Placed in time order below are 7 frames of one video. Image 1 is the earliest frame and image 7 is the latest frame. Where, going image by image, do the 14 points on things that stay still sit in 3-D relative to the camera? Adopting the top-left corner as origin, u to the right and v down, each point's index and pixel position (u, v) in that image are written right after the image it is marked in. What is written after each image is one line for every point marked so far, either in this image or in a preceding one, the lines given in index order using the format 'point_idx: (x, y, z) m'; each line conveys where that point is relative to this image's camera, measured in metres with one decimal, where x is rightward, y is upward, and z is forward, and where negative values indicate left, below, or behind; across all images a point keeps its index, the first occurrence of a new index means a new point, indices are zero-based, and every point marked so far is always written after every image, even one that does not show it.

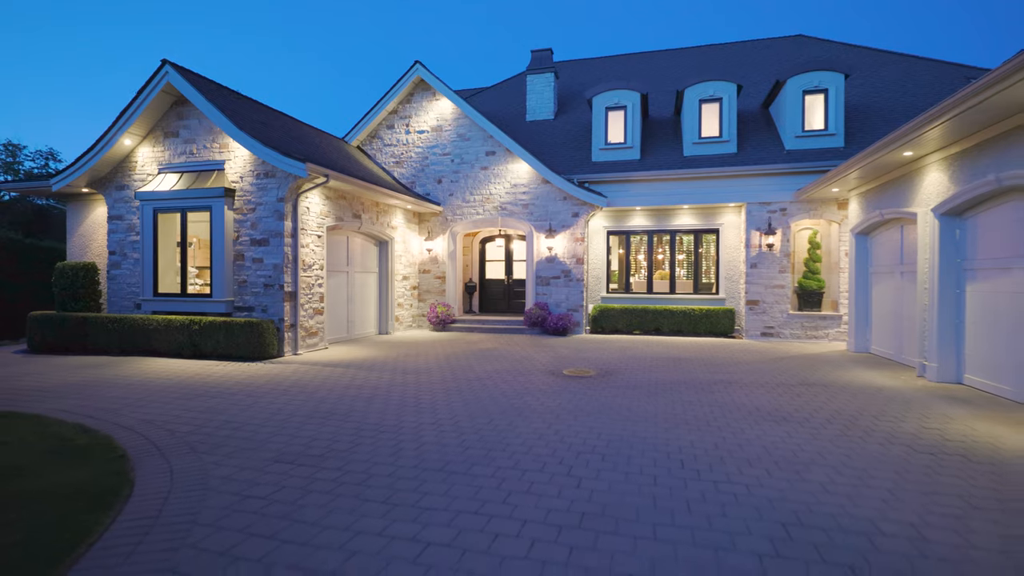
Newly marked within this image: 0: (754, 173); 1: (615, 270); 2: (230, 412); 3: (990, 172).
0: (+5.8, +2.7, +12.5) m
1: (+2.8, +0.5, +14.2) m
2: (-3.1, -1.4, +5.9) m
3: (+5.7, +1.4, +6.3) m
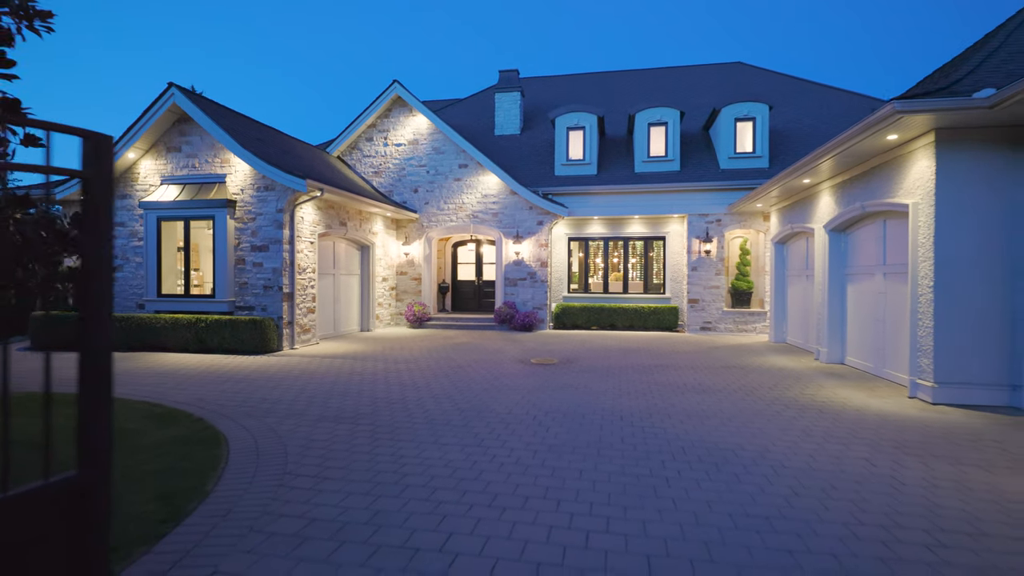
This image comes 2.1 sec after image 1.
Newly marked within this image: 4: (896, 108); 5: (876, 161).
0: (+5.0, +2.7, +14.4) m
1: (+1.9, +0.5, +15.9) m
2: (-3.4, -1.4, +7.2) m
3: (+5.4, +1.4, +8.2) m
4: (+4.3, +2.0, +5.8) m
5: (+5.3, +1.8, +7.6) m
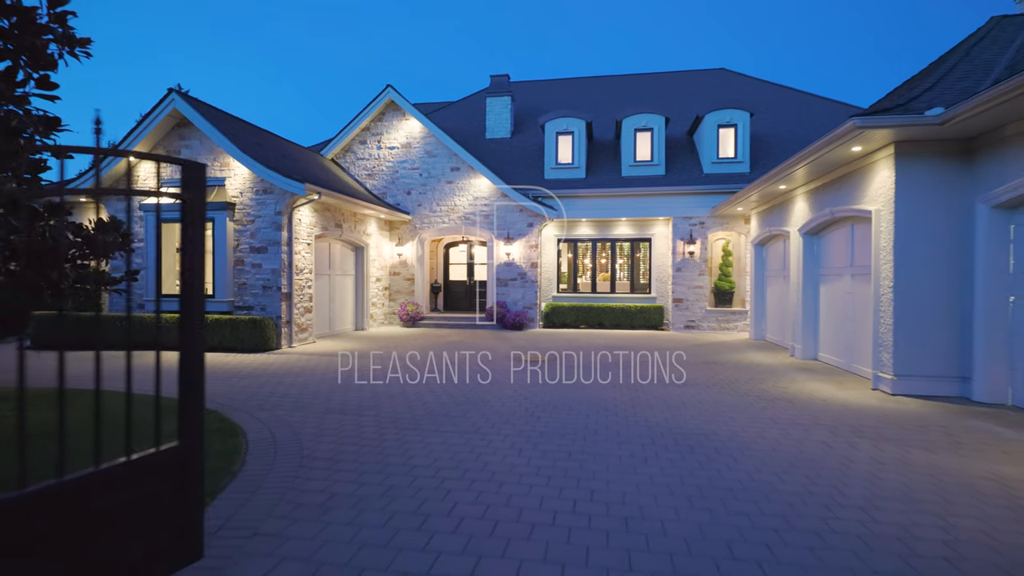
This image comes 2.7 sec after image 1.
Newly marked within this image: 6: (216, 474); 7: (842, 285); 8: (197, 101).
0: (+4.7, +2.7, +14.9) m
1: (+1.6, +0.5, +16.4) m
2: (-3.5, -1.4, +7.5) m
3: (+5.3, +1.4, +8.8) m
4: (+4.2, +2.0, +6.4) m
5: (+5.2, +1.8, +8.1) m
6: (-2.3, -1.4, +4.0) m
7: (+5.5, +0.1, +8.7) m
8: (-7.1, +4.2, +11.8) m
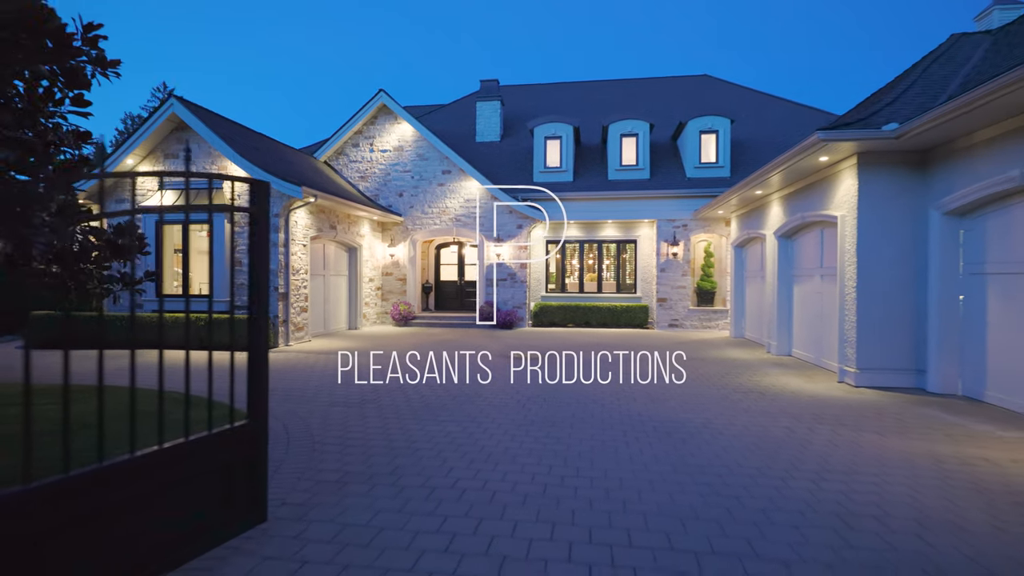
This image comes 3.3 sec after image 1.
0: (+4.5, +2.7, +15.5) m
1: (+1.3, +0.5, +16.9) m
2: (-3.6, -1.4, +7.9) m
3: (+5.1, +1.4, +9.3) m
4: (+4.1, +2.0, +6.9) m
5: (+5.0, +1.8, +8.7) m
6: (-2.3, -1.4, +4.4) m
7: (+5.3, +0.1, +9.3) m
8: (-7.3, +4.2, +12.1) m
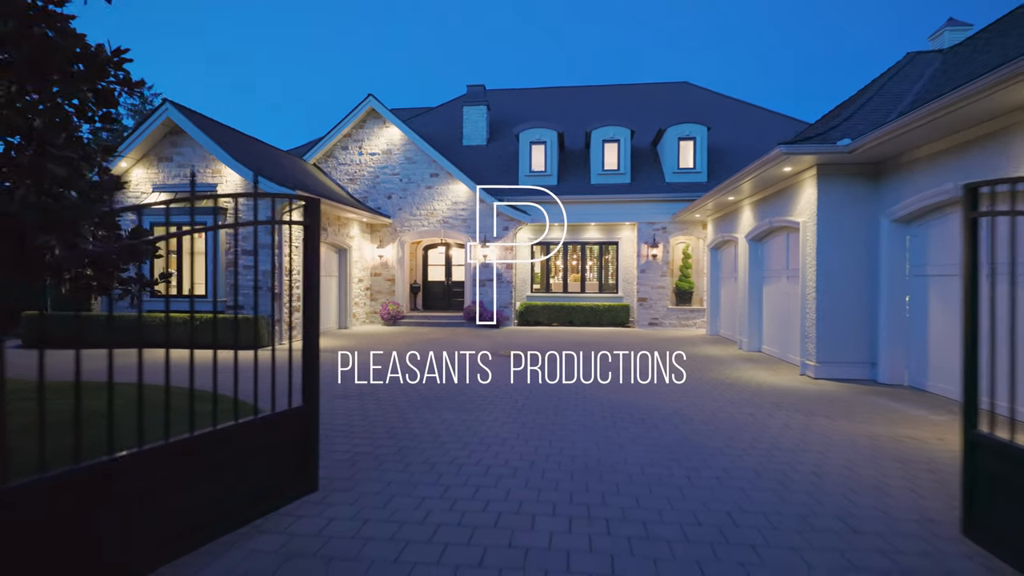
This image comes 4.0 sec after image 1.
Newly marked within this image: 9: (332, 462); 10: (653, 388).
0: (+4.0, +2.7, +16.1) m
1: (+0.8, +0.5, +17.4) m
2: (-3.8, -1.4, +8.3) m
3: (+4.9, +1.4, +10.0) m
4: (+3.9, +2.0, +7.5) m
5: (+4.8, +1.8, +9.4) m
6: (-2.4, -1.4, +4.9) m
7: (+5.1, +0.1, +9.9) m
8: (-7.6, +4.2, +12.4) m
9: (-1.5, -1.5, +4.4) m
10: (+2.1, -1.5, +7.8) m
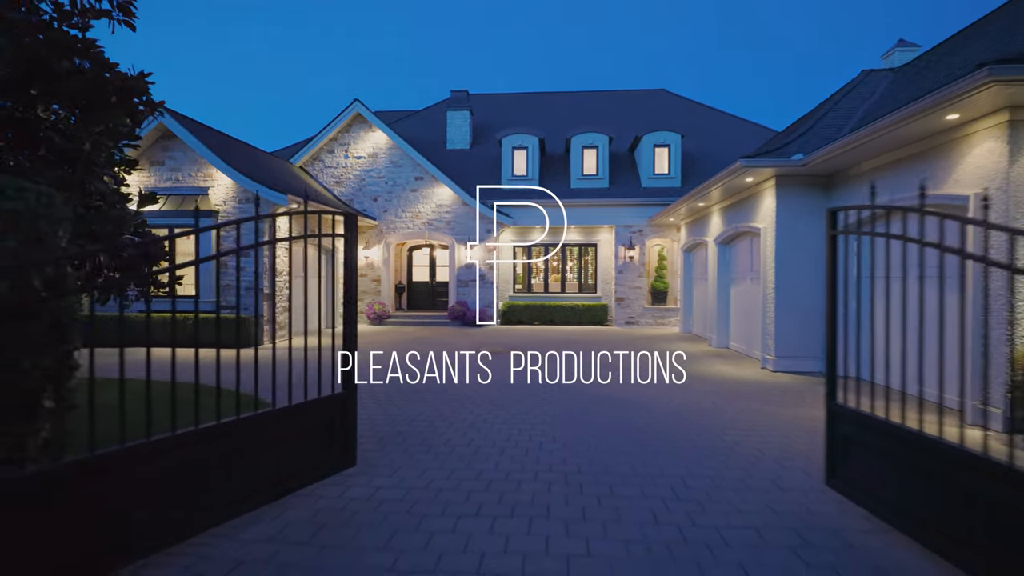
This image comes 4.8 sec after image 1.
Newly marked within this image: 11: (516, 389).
0: (+3.5, +2.7, +16.9) m
1: (+0.3, +0.5, +18.0) m
2: (-4.1, -1.4, +8.8) m
3: (+4.6, +1.3, +10.8) m
4: (+3.7, +2.0, +8.3) m
5: (+4.5, +1.8, +10.1) m
6: (-2.5, -1.5, +5.4) m
7: (+4.7, 0.0, +10.7) m
8: (-8.0, +4.2, +12.7) m
9: (-1.7, -1.5, +4.9) m
10: (+1.9, -1.5, +8.5) m
11: (+0.1, -1.5, +8.0) m
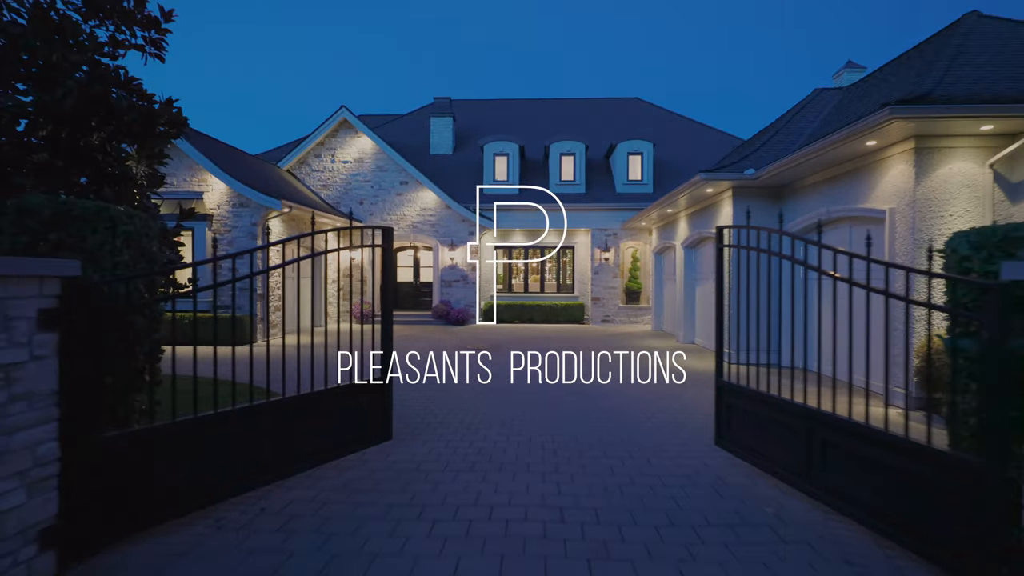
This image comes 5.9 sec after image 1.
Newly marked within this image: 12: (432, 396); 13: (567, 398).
0: (+2.9, +2.7, +17.8) m
1: (-0.4, +0.5, +18.8) m
2: (-4.4, -1.5, +9.4) m
3: (+4.2, +1.3, +11.7) m
4: (+3.4, +2.0, +9.2) m
5: (+4.1, +1.8, +11.1) m
6: (-2.7, -1.5, +6.1) m
7: (+4.4, 0.0, +11.7) m
8: (-8.5, +4.1, +13.2) m
9: (-1.8, -1.5, +5.7) m
10: (+1.6, -1.5, +9.3) m
11: (-0.2, -1.5, +8.8) m
12: (-1.2, -1.5, +7.6) m
13: (+0.8, -1.5, +7.4) m
